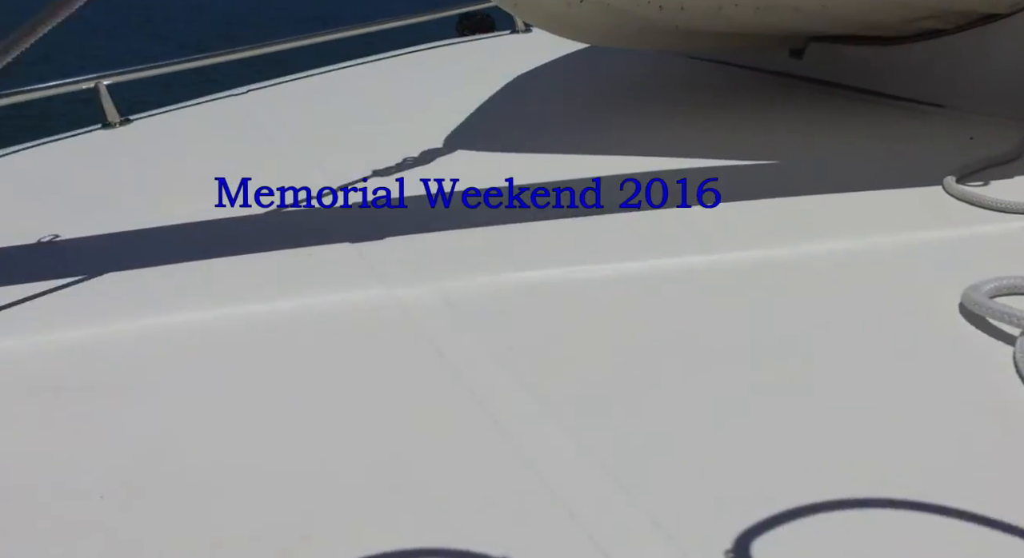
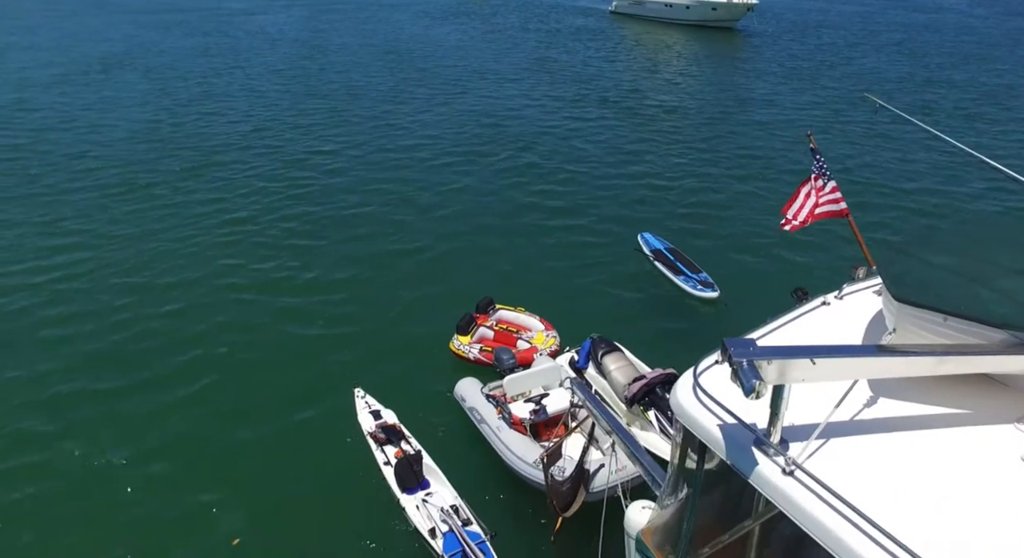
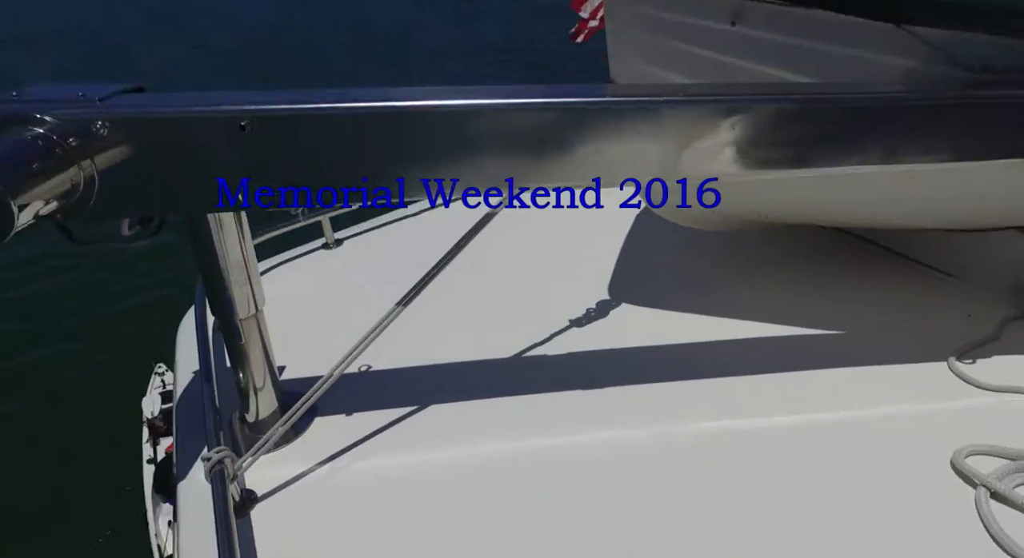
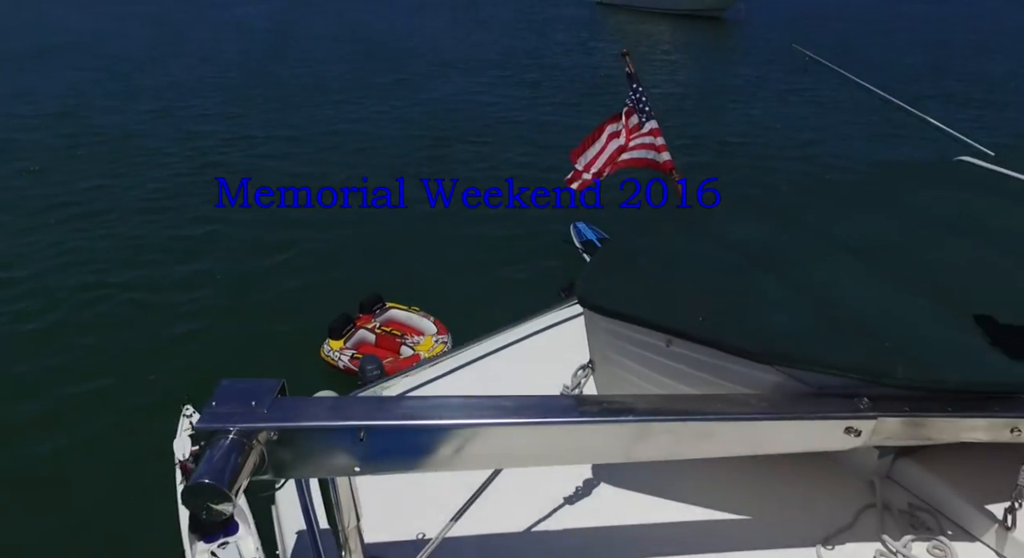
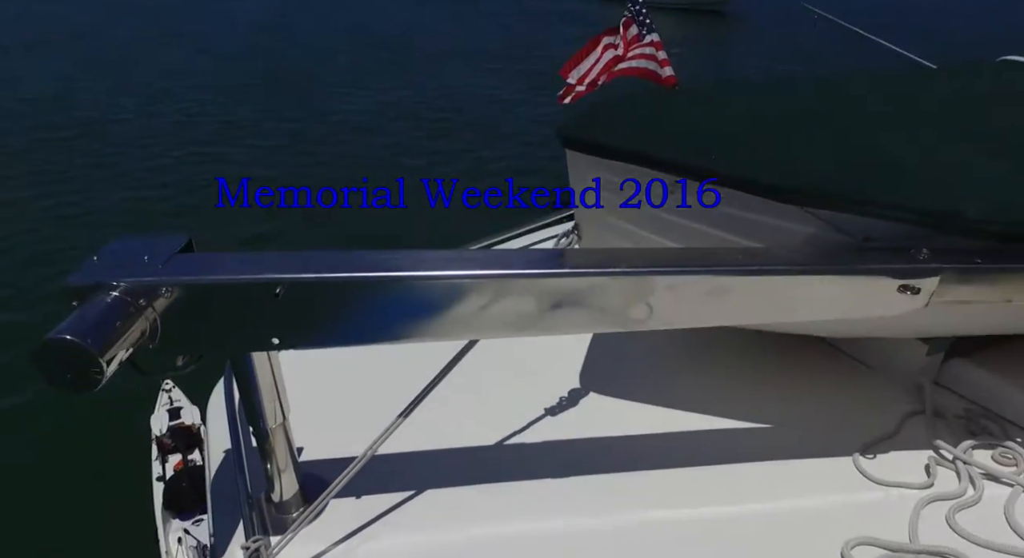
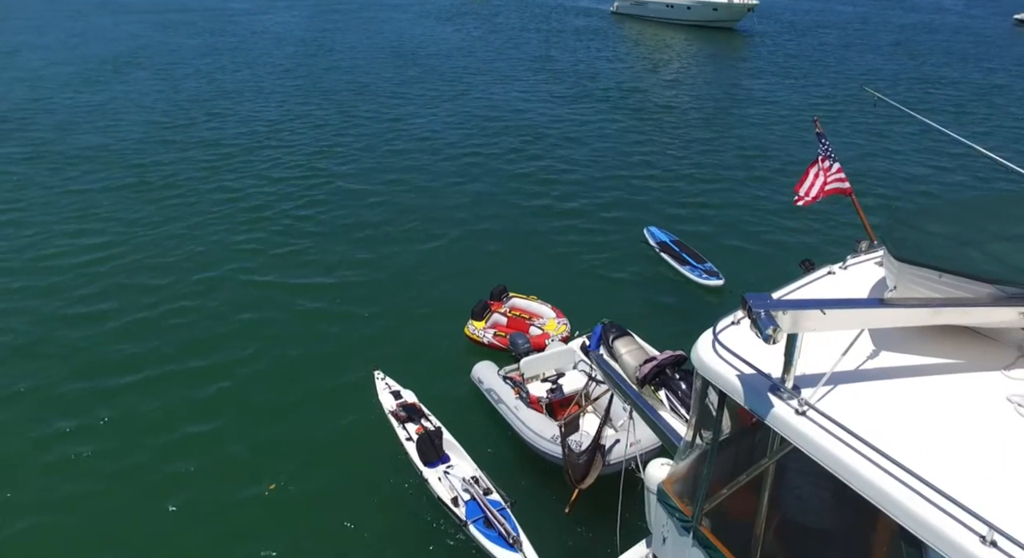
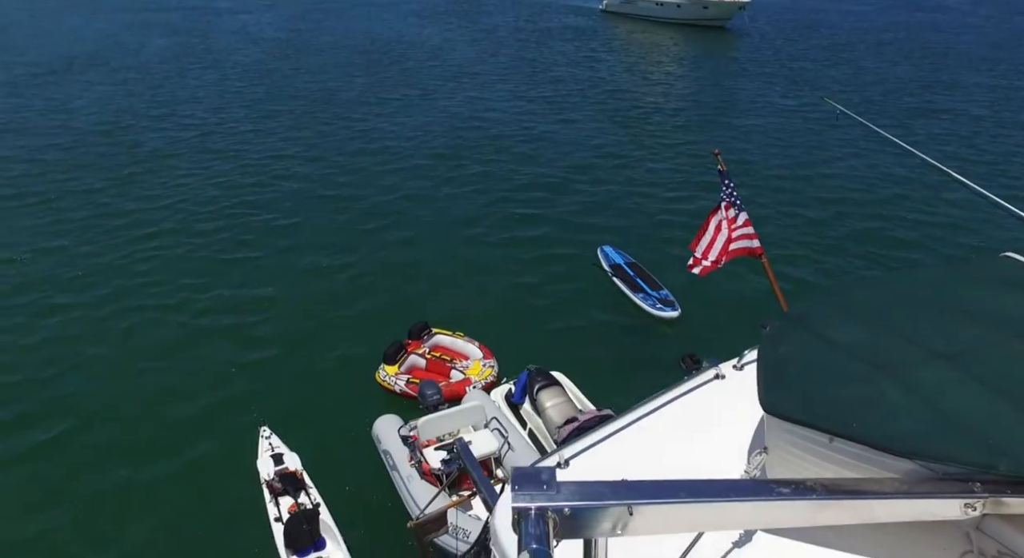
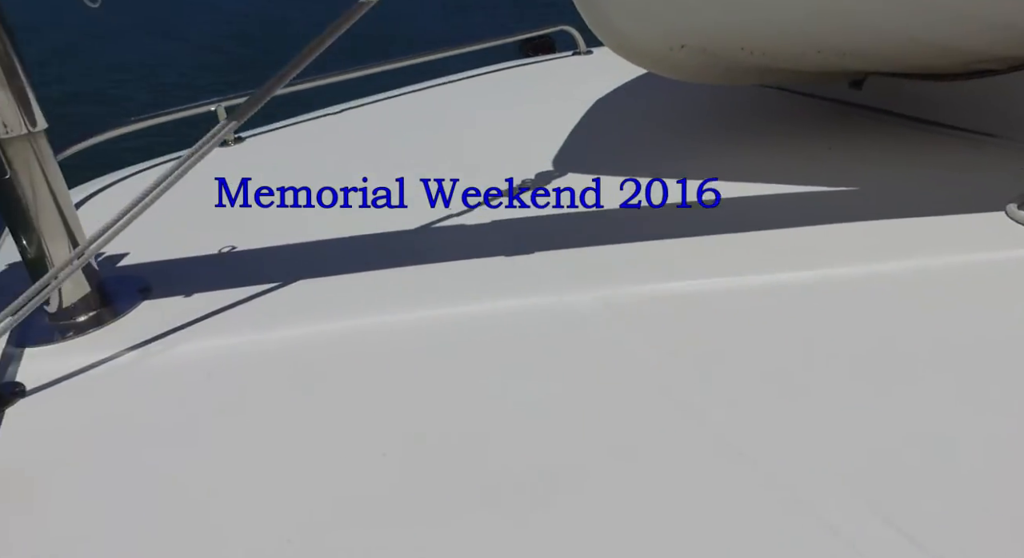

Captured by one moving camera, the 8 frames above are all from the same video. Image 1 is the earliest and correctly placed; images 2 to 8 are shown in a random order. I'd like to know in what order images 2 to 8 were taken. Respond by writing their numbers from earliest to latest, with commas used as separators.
8, 3, 5, 4, 7, 2, 6
